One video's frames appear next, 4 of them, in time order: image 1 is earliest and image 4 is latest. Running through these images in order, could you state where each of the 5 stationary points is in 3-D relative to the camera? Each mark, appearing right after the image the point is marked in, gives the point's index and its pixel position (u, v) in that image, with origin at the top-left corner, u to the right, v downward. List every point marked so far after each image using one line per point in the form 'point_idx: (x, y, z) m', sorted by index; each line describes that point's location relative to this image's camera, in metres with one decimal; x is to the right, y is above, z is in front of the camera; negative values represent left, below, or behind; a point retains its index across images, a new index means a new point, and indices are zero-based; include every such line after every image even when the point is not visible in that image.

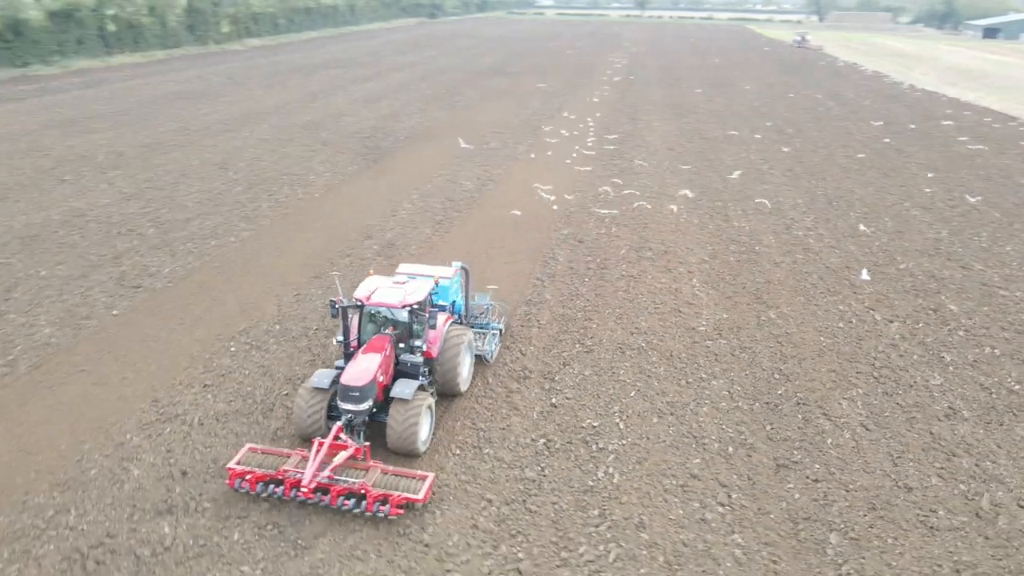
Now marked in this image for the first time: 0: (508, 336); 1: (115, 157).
0: (-0.1, -0.7, +9.7) m
1: (-10.5, +3.6, +20.0) m
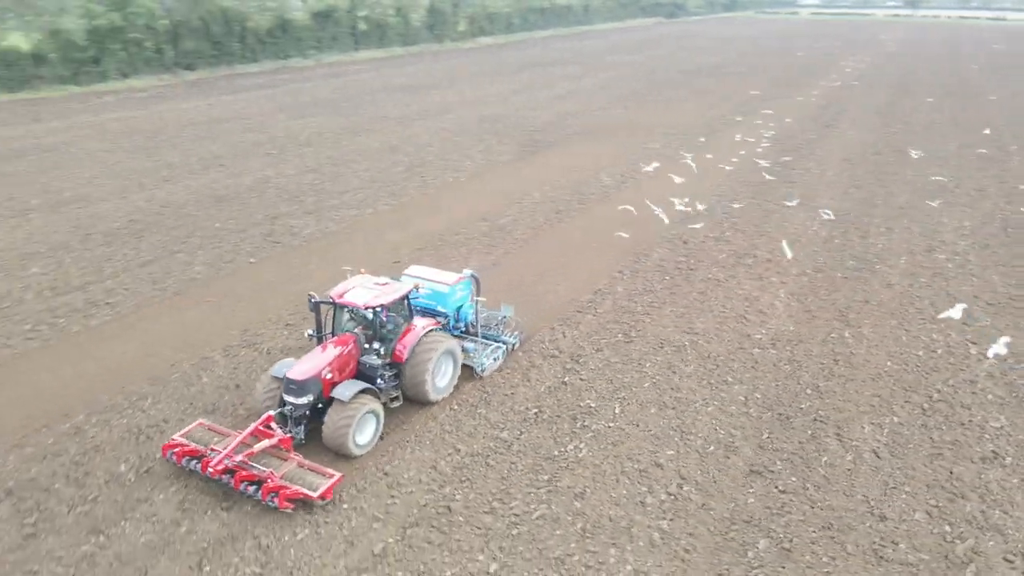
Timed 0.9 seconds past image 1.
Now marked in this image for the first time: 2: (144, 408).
0: (+0.6, -0.4, +10.3) m
1: (-5.8, +4.7, +23.1) m
2: (-4.0, -1.3, +7.9) m
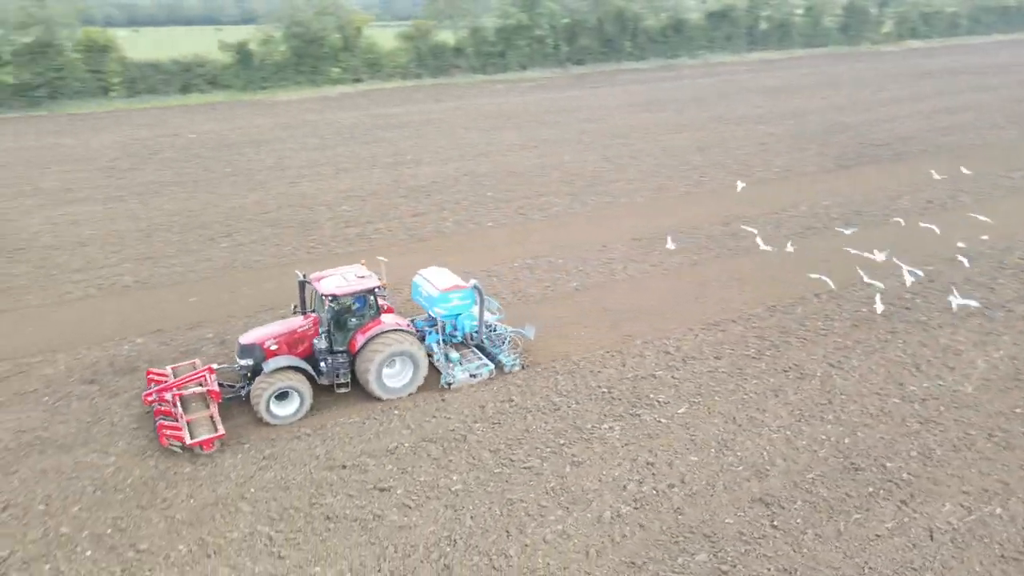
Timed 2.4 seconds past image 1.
0: (+2.7, -0.5, +10.3) m
1: (+4.4, +5.1, +24.4) m
2: (-2.6, -0.4, +10.5) m
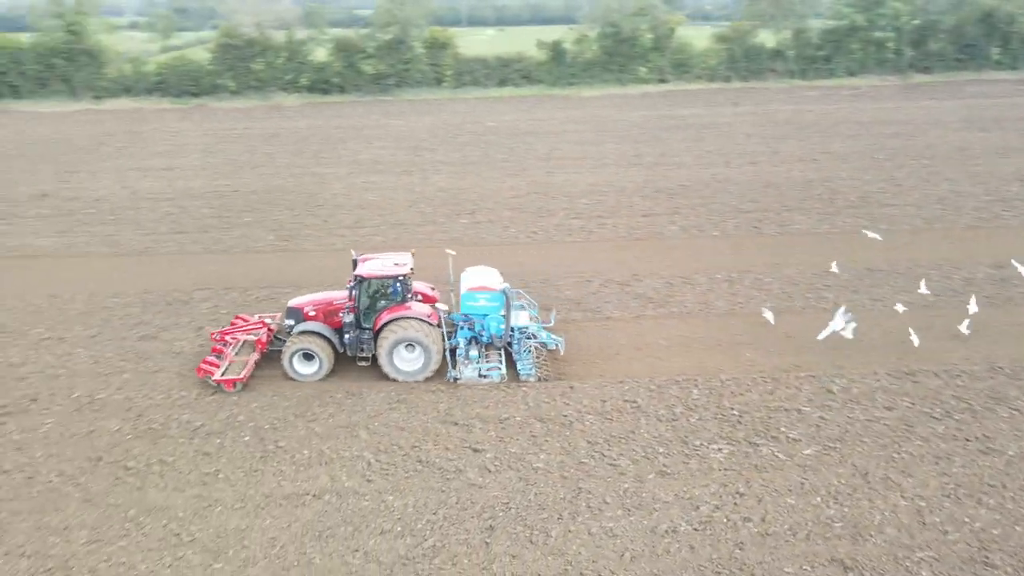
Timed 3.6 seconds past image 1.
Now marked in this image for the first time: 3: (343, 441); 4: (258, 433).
0: (+4.8, -1.0, +9.1) m
1: (+12.9, +3.9, +21.1) m
2: (+0.1, -0.1, +11.4) m
3: (-1.8, -1.6, +7.6) m
4: (-2.7, -1.5, +7.8) m
